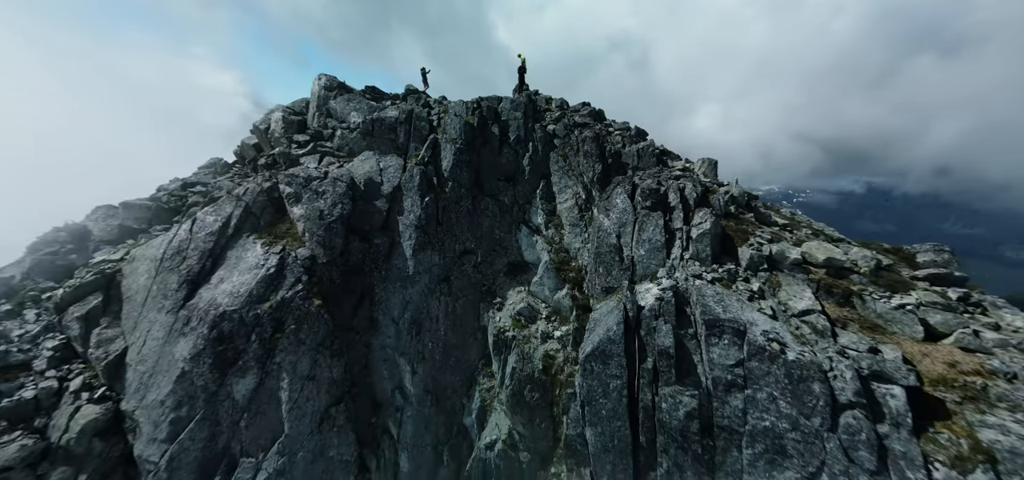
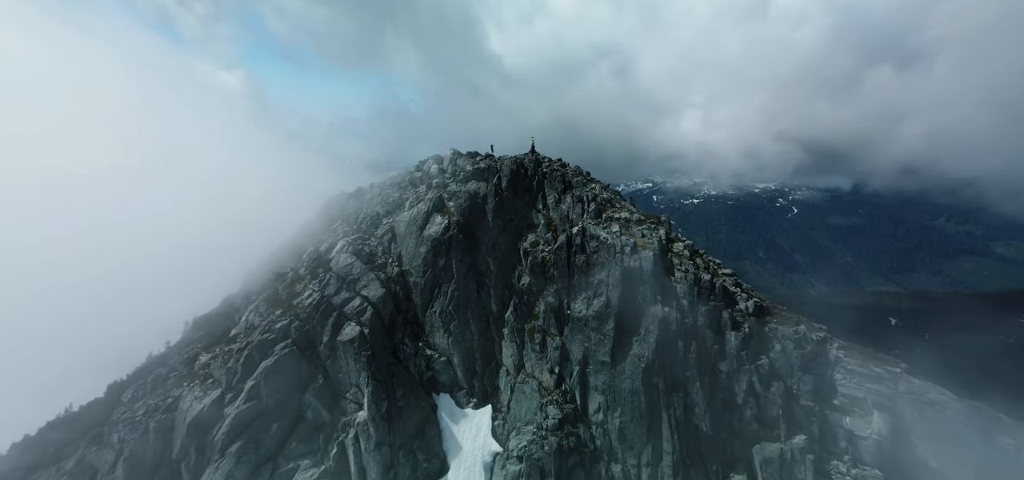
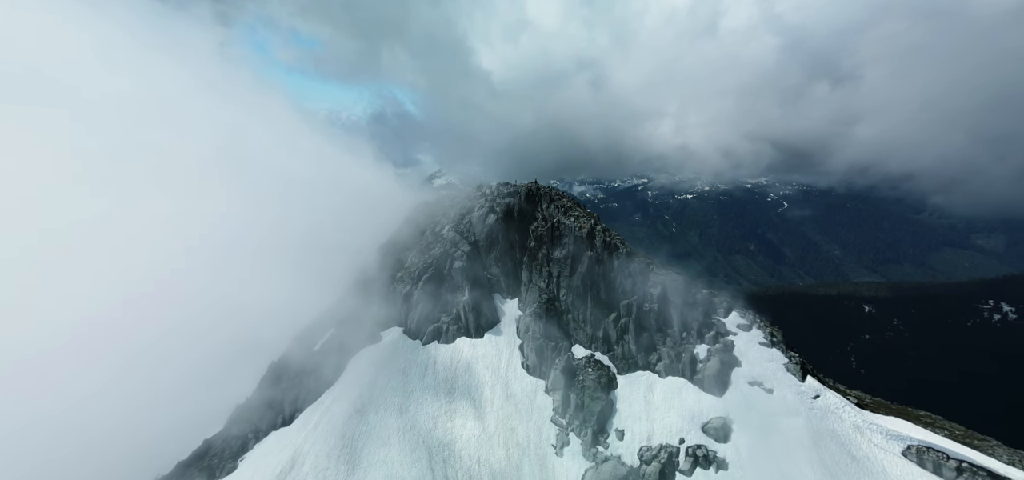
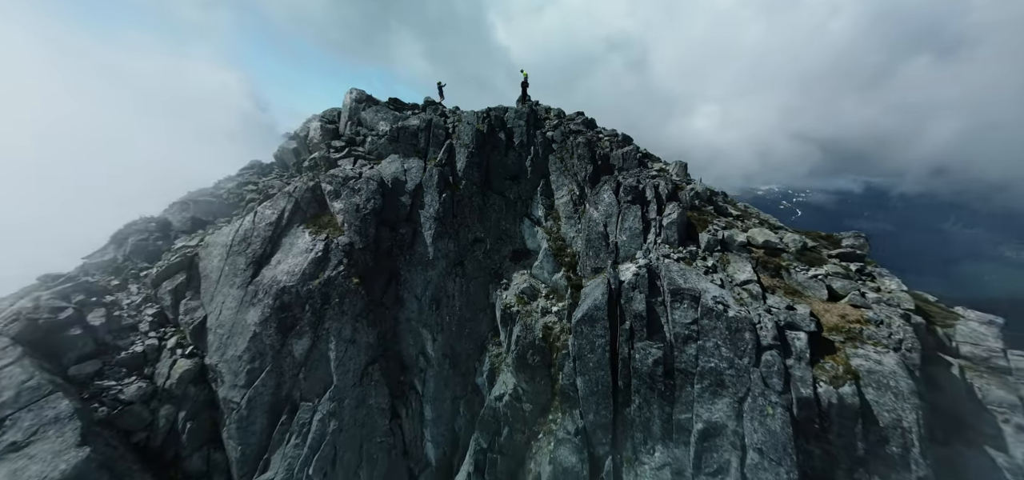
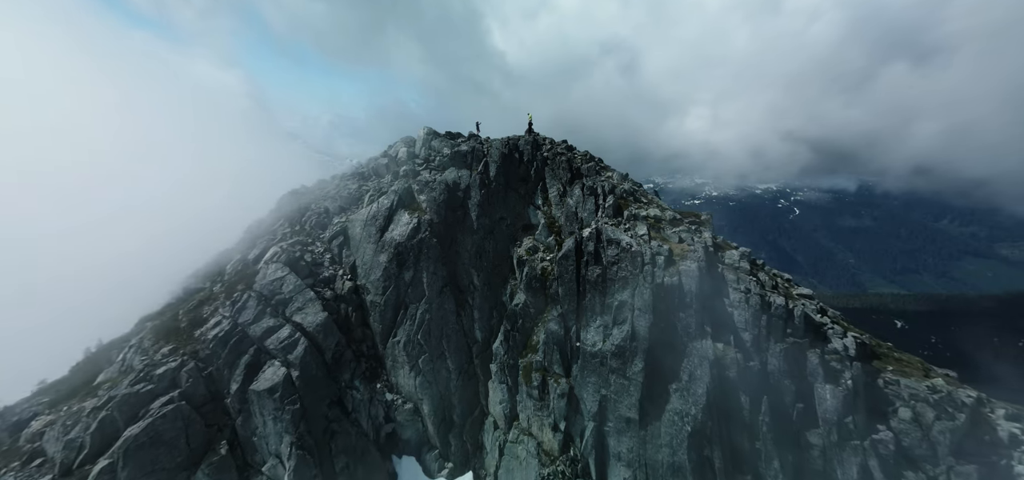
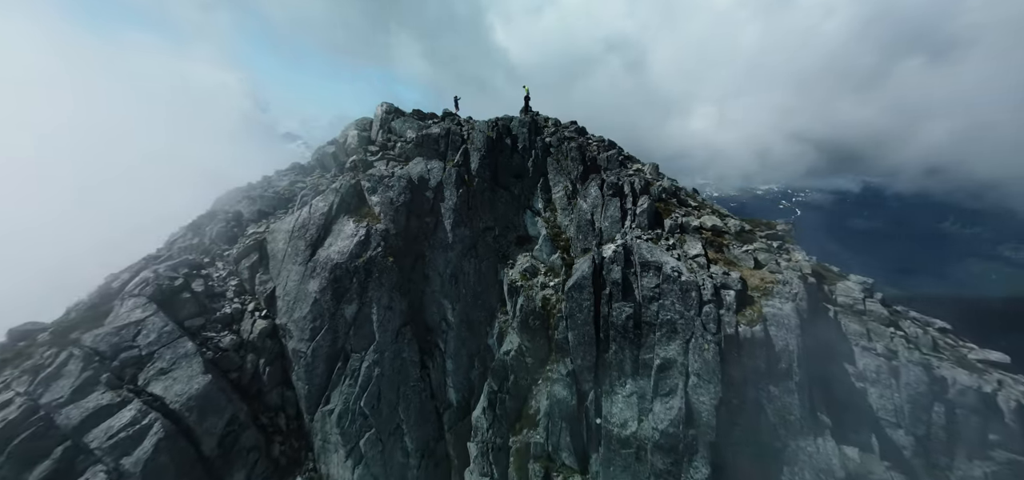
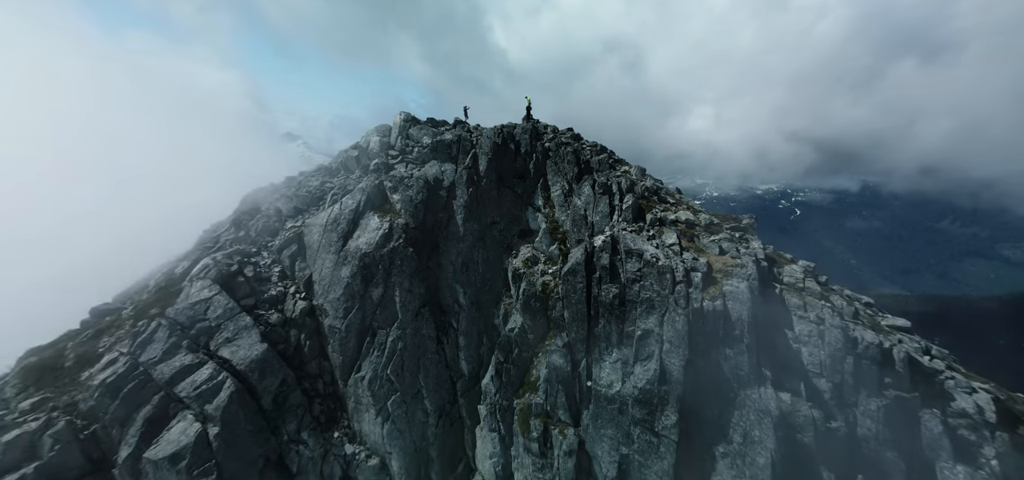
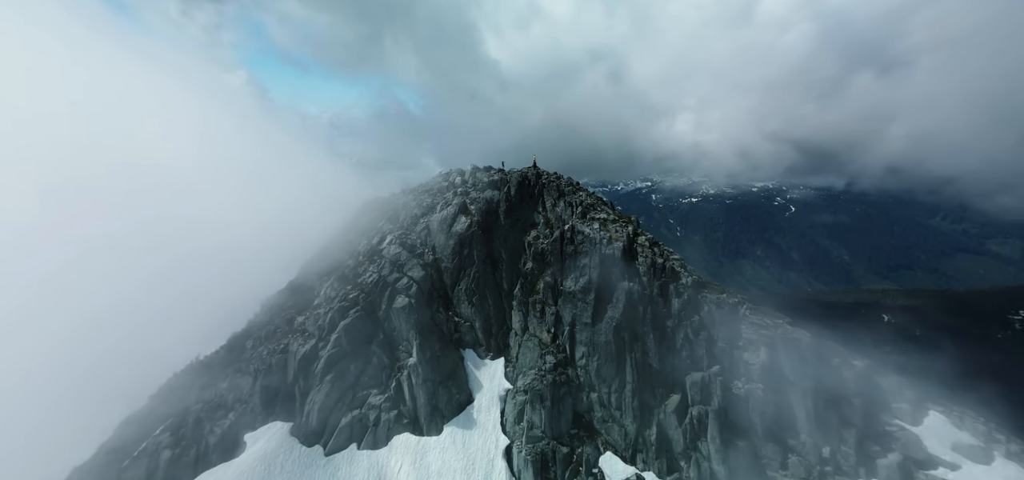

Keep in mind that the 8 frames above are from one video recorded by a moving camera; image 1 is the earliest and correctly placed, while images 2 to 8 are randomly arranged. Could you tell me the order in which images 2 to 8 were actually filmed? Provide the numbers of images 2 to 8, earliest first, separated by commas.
4, 6, 7, 5, 2, 8, 3
